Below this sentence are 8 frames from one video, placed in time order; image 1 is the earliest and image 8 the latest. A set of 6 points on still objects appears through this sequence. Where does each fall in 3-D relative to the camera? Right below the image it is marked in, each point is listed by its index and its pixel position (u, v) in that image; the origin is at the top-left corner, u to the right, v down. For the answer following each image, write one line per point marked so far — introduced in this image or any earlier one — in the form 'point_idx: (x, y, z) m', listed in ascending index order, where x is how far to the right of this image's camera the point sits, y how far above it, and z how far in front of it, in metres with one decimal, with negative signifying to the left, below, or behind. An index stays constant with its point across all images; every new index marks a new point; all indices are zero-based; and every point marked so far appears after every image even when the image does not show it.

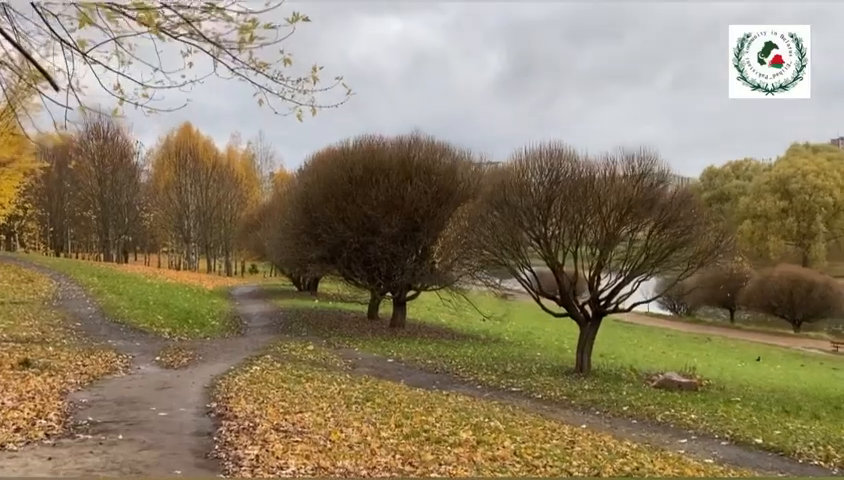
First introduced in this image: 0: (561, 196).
0: (+3.9, +1.2, +19.8) m
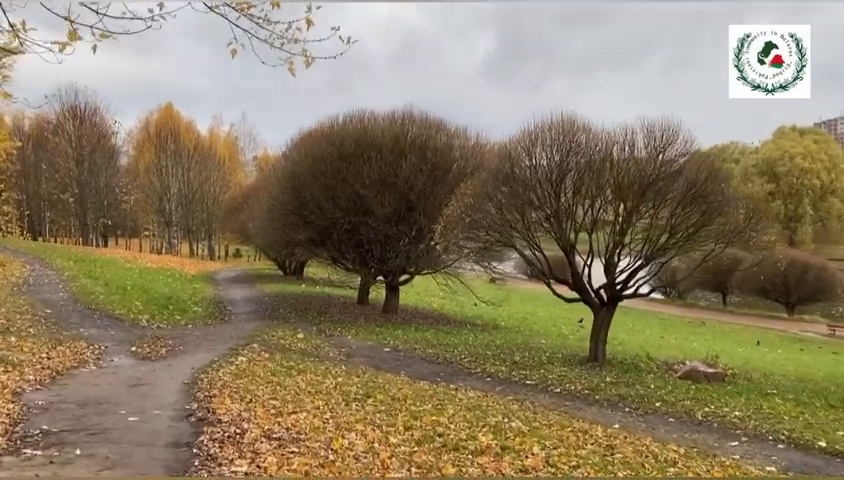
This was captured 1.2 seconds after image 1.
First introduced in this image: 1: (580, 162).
0: (+3.9, +1.8, +18.1) m
1: (+4.1, +2.0, +18.1) m
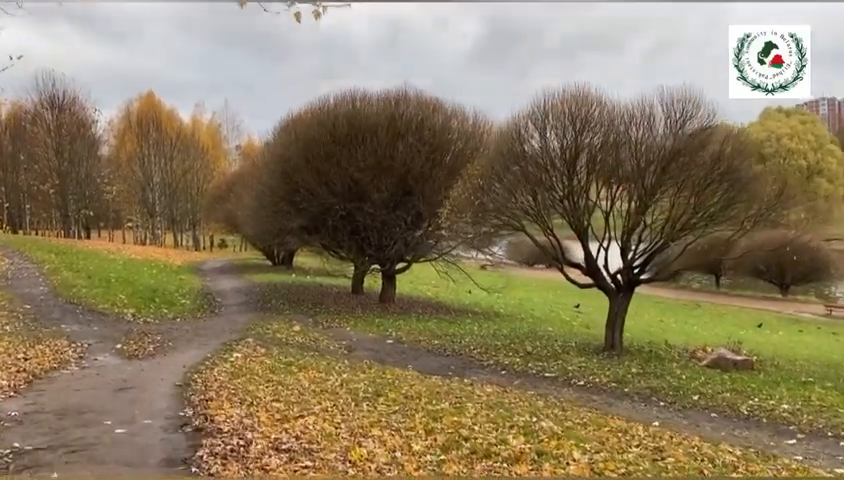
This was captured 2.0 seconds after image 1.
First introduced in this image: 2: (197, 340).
0: (+4.0, +2.2, +17.0) m
1: (+4.2, +2.4, +17.0) m
2: (-5.9, -2.6, +18.6) m
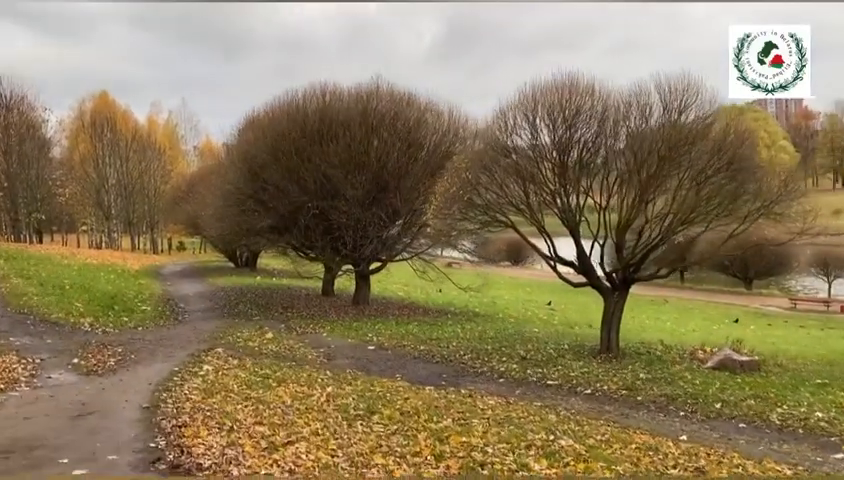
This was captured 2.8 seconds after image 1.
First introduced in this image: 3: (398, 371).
0: (+3.6, +2.3, +16.0) m
1: (+3.8, +2.5, +16.0) m
2: (-6.2, -2.7, +17.1) m
3: (-0.5, -2.8, +15.2) m
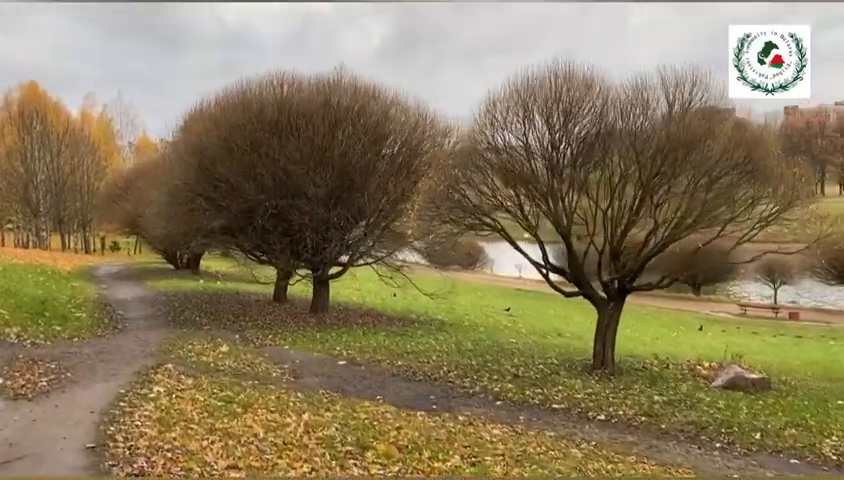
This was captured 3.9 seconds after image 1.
0: (+3.3, +2.2, +14.7) m
1: (+3.4, +2.3, +14.7) m
2: (-6.7, -2.7, +14.9) m
3: (-0.8, -2.9, +13.6) m
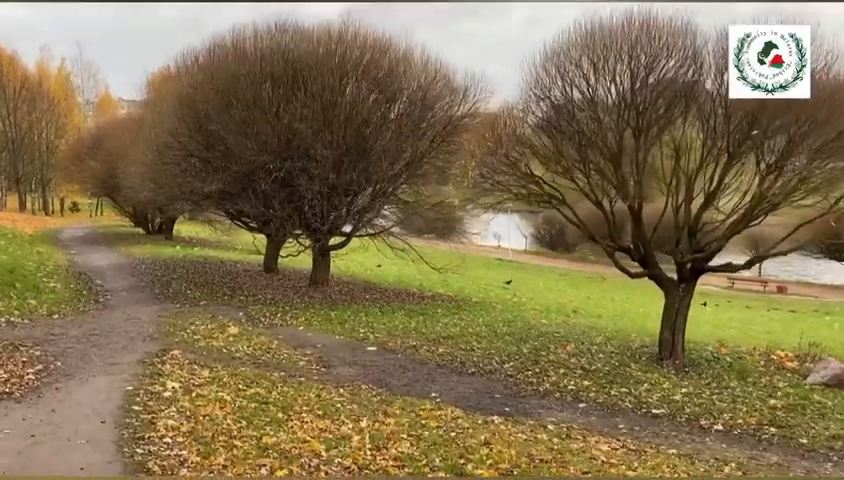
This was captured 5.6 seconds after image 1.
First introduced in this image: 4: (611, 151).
0: (+4.3, +2.6, +12.8) m
1: (+4.4, +2.8, +12.8) m
2: (-5.8, -2.1, +12.7) m
3: (+0.1, -2.4, +11.6) m
4: (+3.4, +1.6, +13.0) m
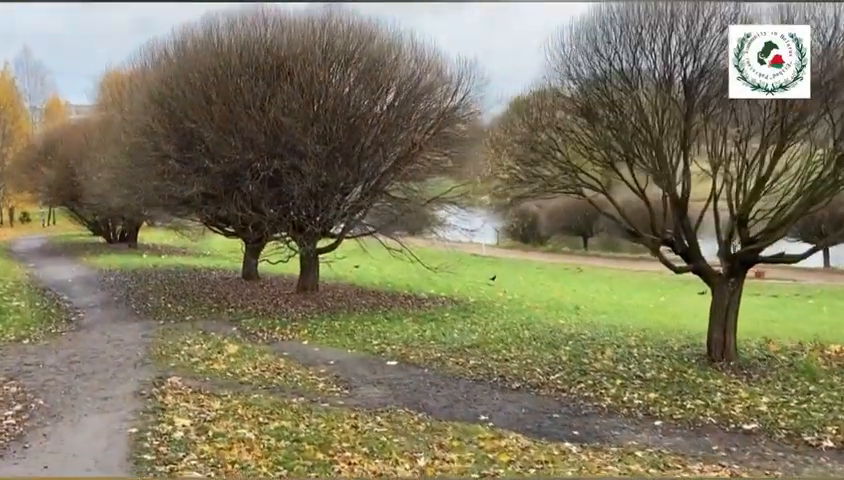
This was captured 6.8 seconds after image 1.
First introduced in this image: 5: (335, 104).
0: (+4.6, +2.8, +11.6) m
1: (+4.8, +2.9, +11.6) m
2: (-5.2, -2.3, +11.0) m
3: (+0.8, -2.4, +10.3) m
4: (+3.8, +1.7, +11.8) m
5: (-2.4, +3.6, +19.4) m
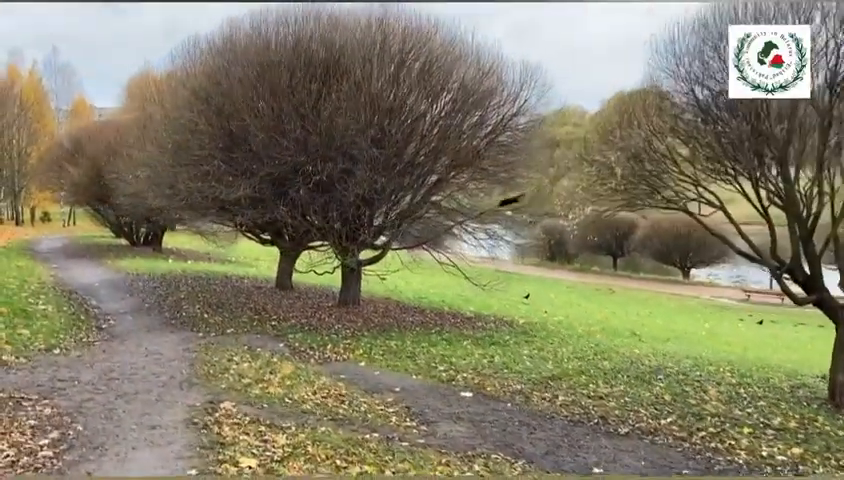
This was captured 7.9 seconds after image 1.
0: (+6.1, +2.4, +10.1) m
1: (+6.2, +2.5, +10.1) m
2: (-3.9, -2.3, +9.6) m
3: (+2.0, -2.6, +8.7) m
4: (+5.2, +1.4, +10.3) m
5: (-0.8, +3.3, +18.1) m
